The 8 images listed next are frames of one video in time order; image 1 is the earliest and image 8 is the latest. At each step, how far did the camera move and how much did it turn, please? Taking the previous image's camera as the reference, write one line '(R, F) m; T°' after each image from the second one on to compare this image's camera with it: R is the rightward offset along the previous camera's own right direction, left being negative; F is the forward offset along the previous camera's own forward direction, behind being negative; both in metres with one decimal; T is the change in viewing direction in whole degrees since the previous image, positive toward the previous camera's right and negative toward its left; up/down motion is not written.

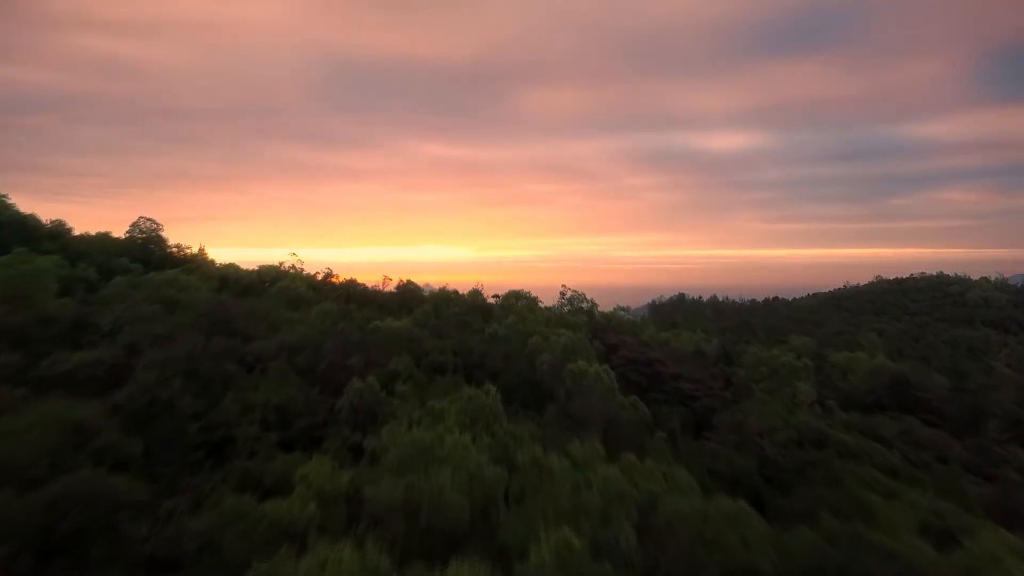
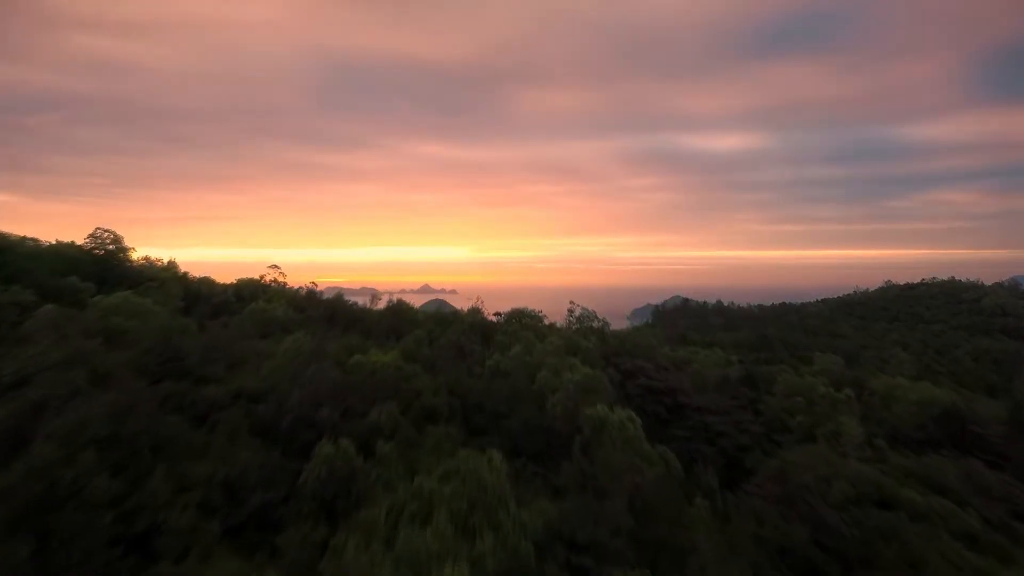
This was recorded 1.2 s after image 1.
(-0.1, +1.4) m; 0°
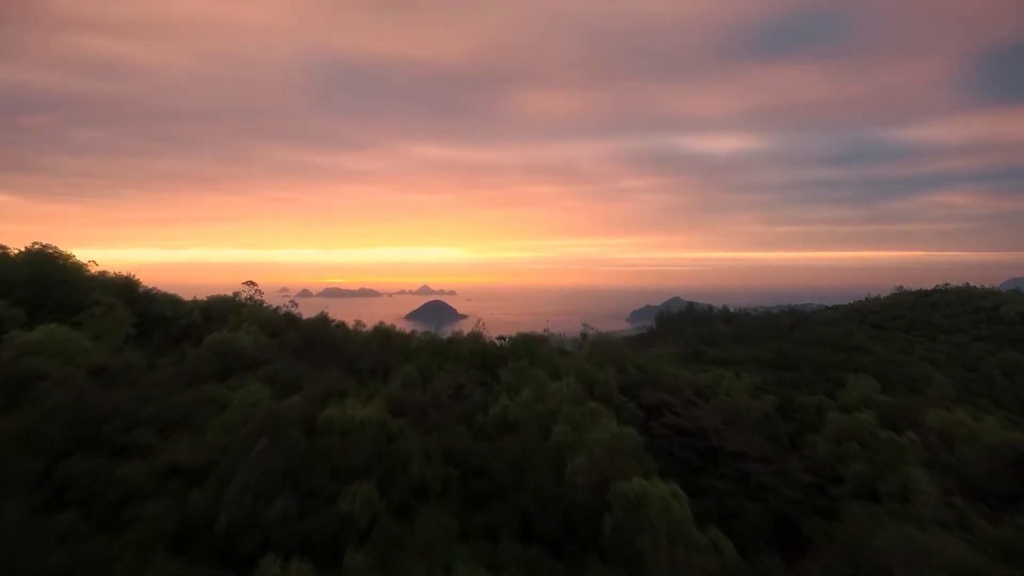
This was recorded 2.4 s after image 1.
(-0.1, +1.6) m; 0°
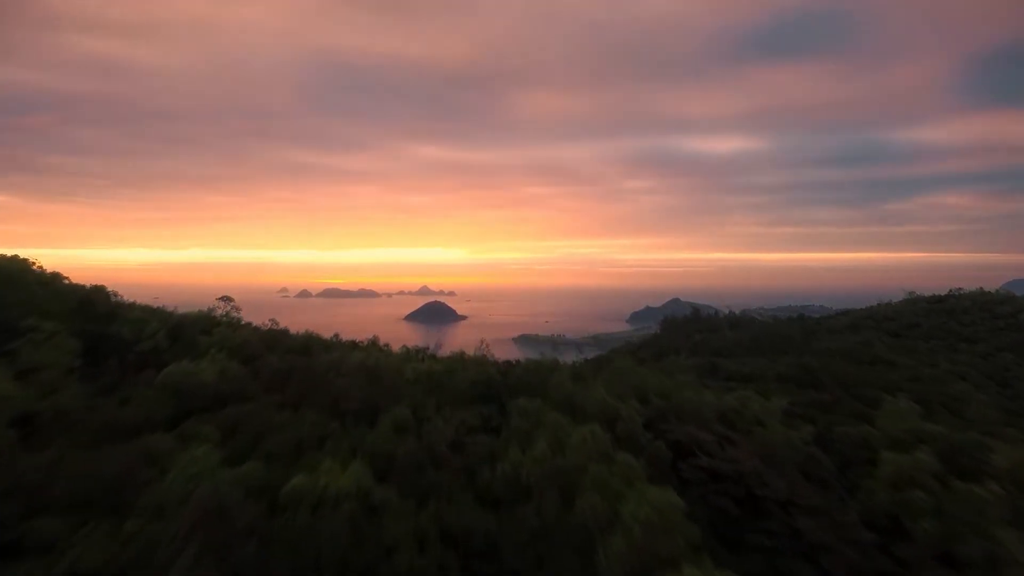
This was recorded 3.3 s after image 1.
(-0.1, +1.3) m; 0°
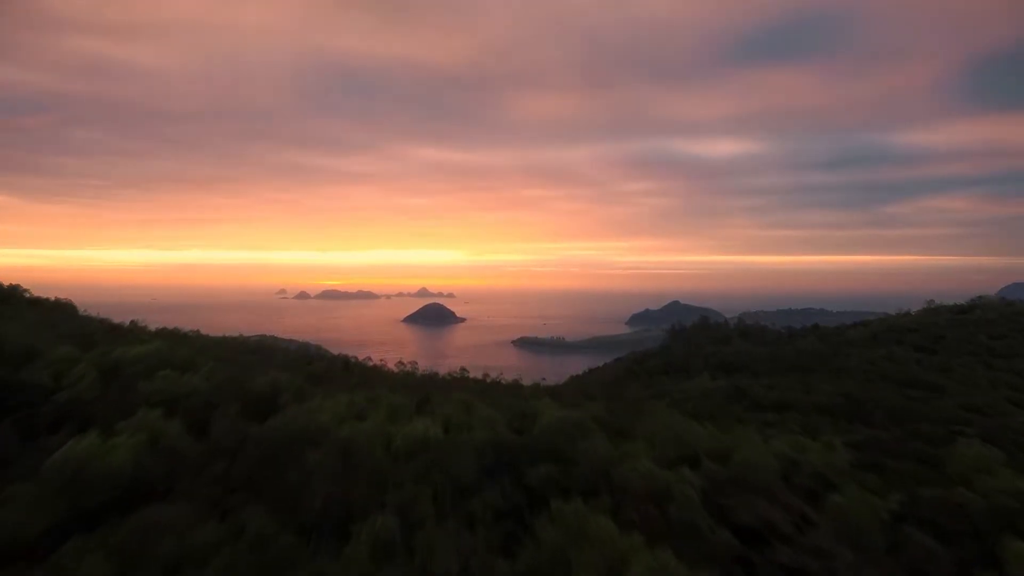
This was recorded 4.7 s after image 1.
(-0.2, +2.0) m; 0°
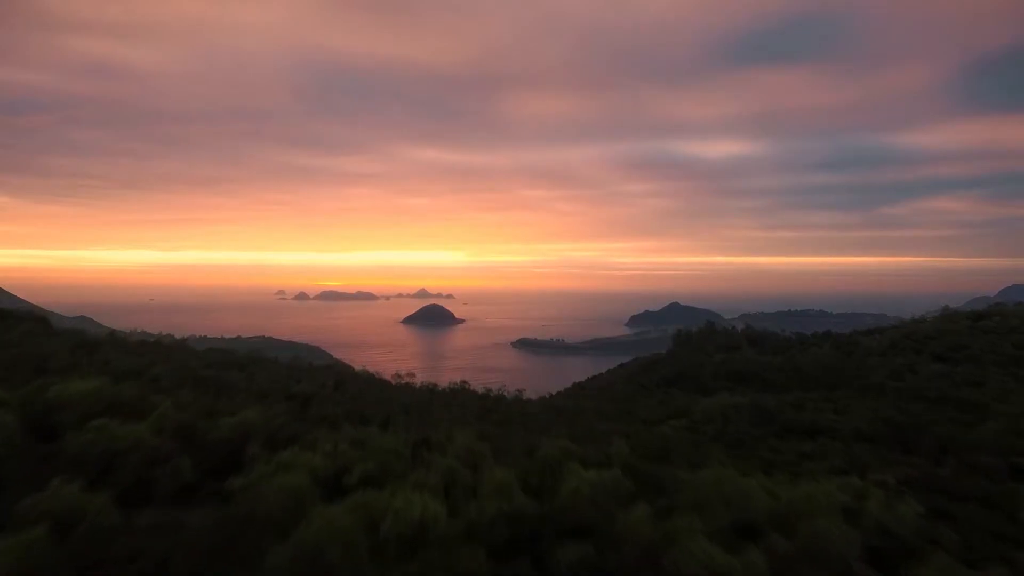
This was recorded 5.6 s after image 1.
(-0.2, +1.5) m; 0°
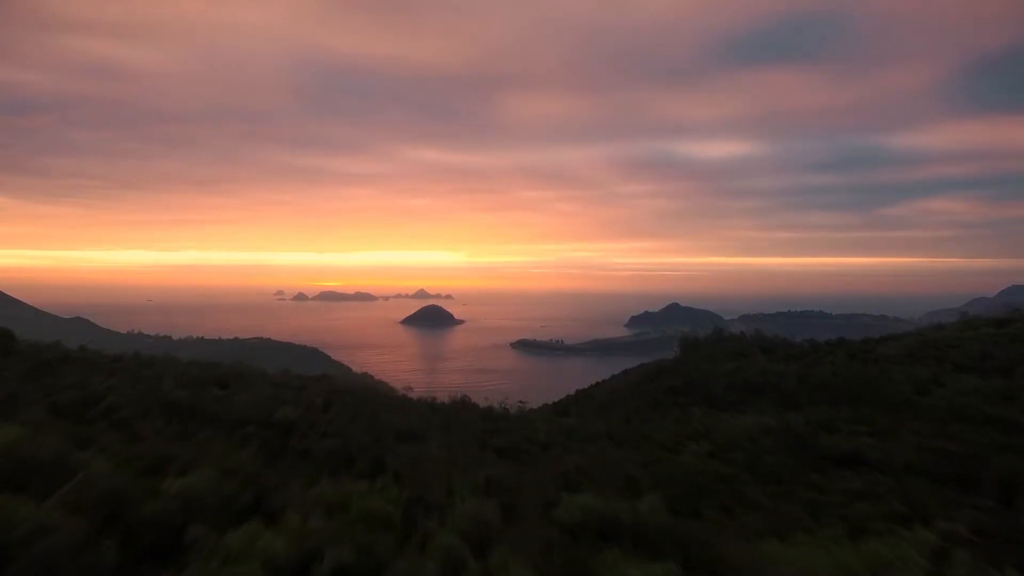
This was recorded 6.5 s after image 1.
(-0.2, +1.6) m; 0°
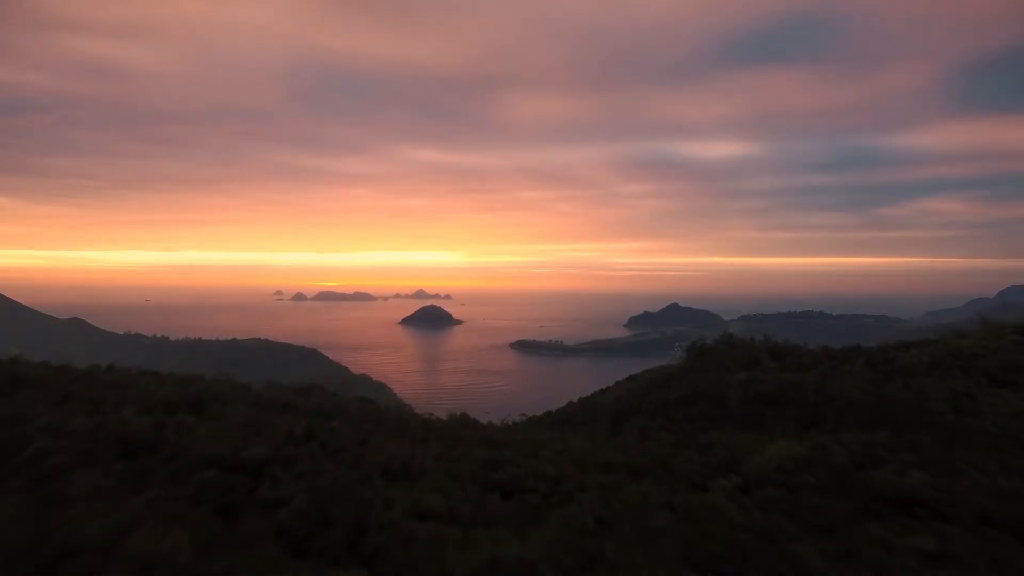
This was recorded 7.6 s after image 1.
(-0.1, +1.9) m; 0°
